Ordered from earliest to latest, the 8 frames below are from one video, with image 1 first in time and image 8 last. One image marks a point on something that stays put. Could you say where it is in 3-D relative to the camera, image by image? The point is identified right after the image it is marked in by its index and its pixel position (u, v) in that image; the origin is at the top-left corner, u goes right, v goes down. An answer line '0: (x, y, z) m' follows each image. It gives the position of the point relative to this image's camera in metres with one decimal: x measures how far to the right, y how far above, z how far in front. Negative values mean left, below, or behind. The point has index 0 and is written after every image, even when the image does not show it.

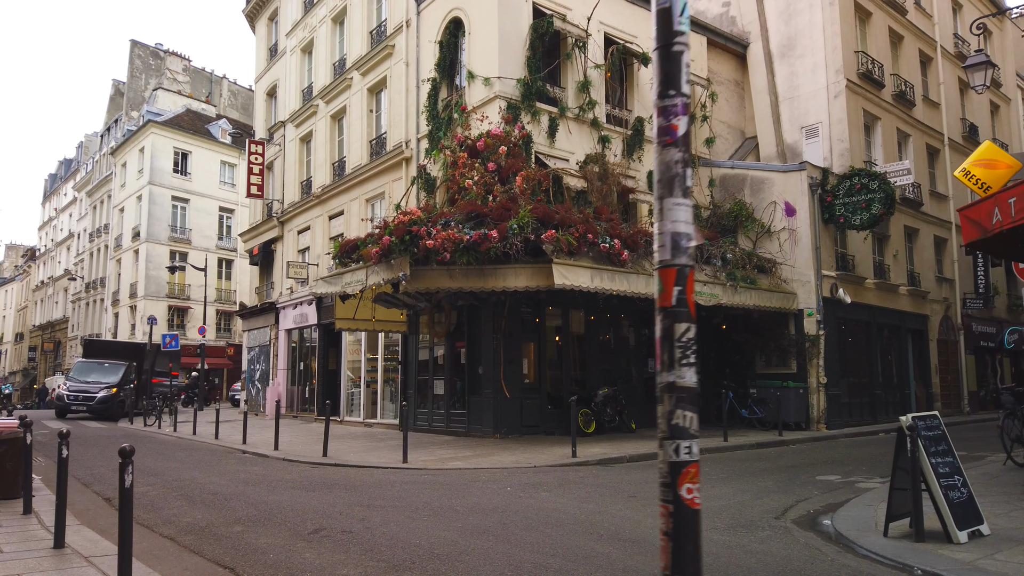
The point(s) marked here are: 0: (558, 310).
0: (+1.0, -0.5, +15.4) m
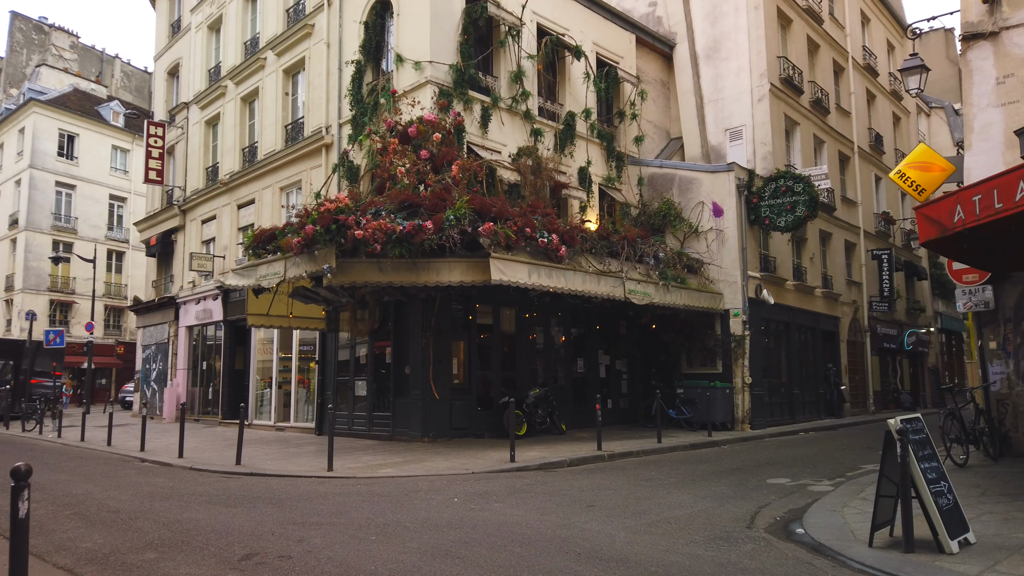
0: (-0.5, -0.4, +14.8) m
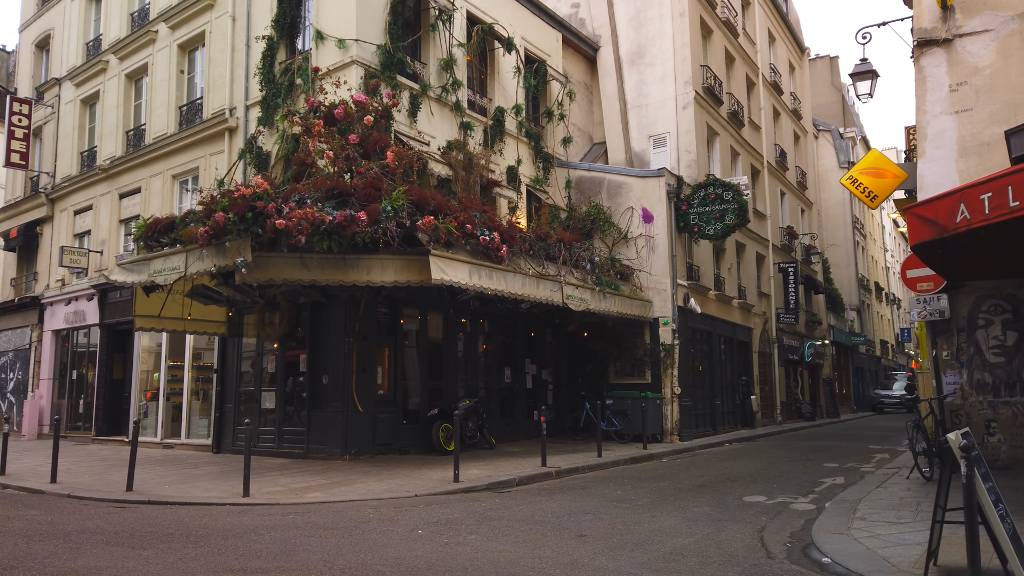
0: (-1.8, -0.5, +13.5) m
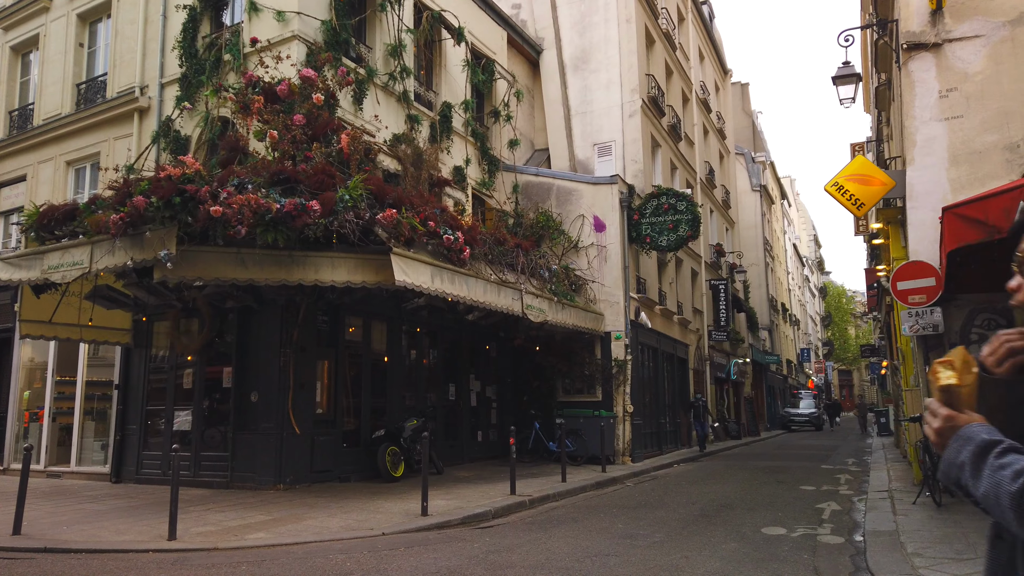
0: (-2.5, -0.6, +12.1) m
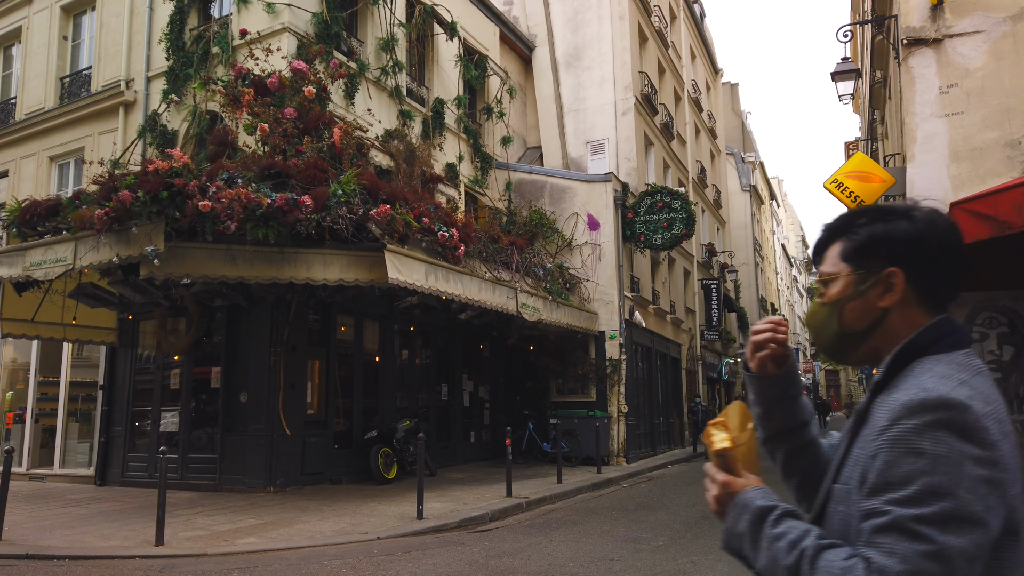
0: (-2.6, -0.5, +11.9) m
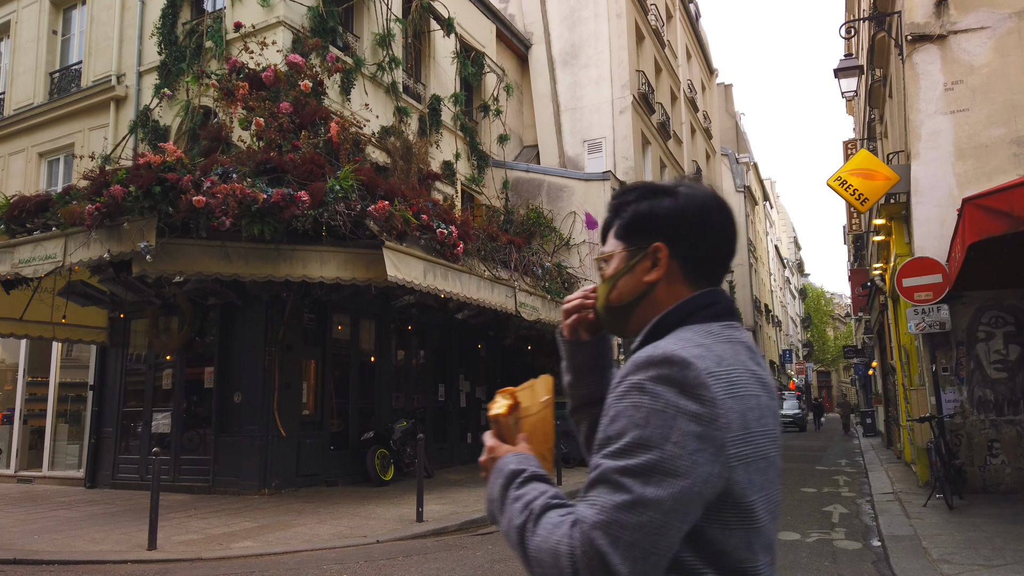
0: (-2.7, -0.5, +11.7) m
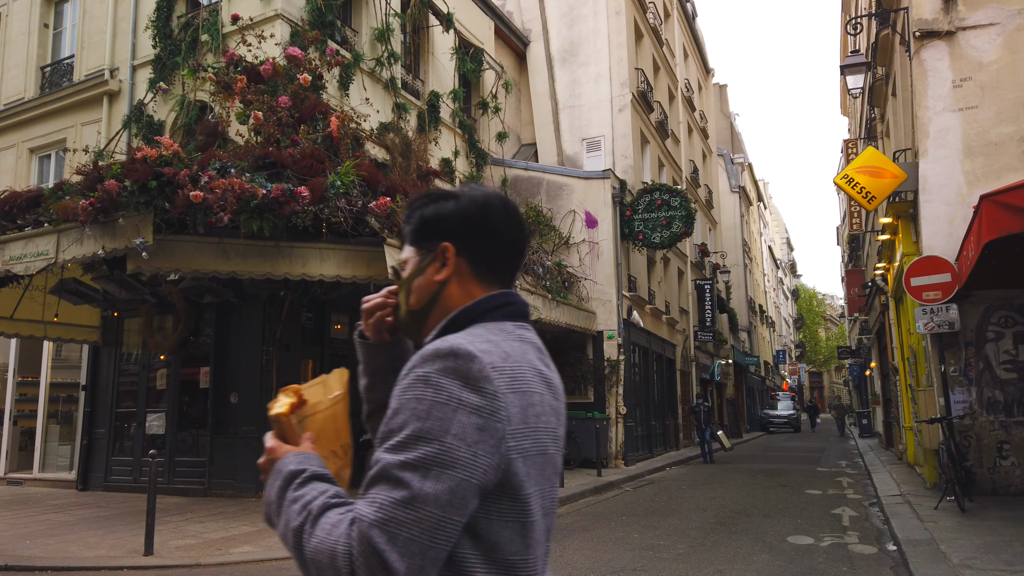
0: (-2.6, -0.5, +11.5) m
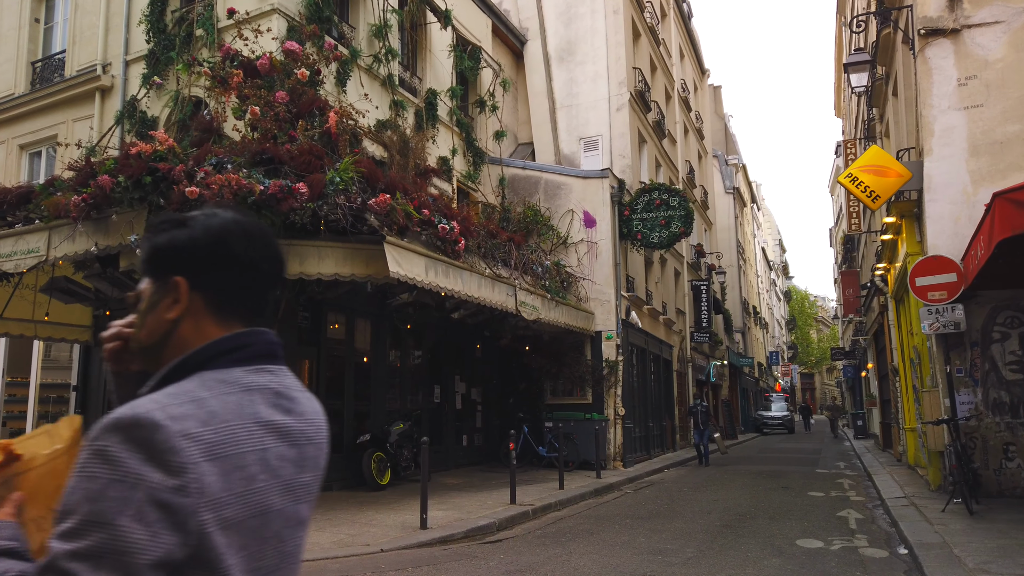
0: (-2.6, -0.5, +11.3) m
